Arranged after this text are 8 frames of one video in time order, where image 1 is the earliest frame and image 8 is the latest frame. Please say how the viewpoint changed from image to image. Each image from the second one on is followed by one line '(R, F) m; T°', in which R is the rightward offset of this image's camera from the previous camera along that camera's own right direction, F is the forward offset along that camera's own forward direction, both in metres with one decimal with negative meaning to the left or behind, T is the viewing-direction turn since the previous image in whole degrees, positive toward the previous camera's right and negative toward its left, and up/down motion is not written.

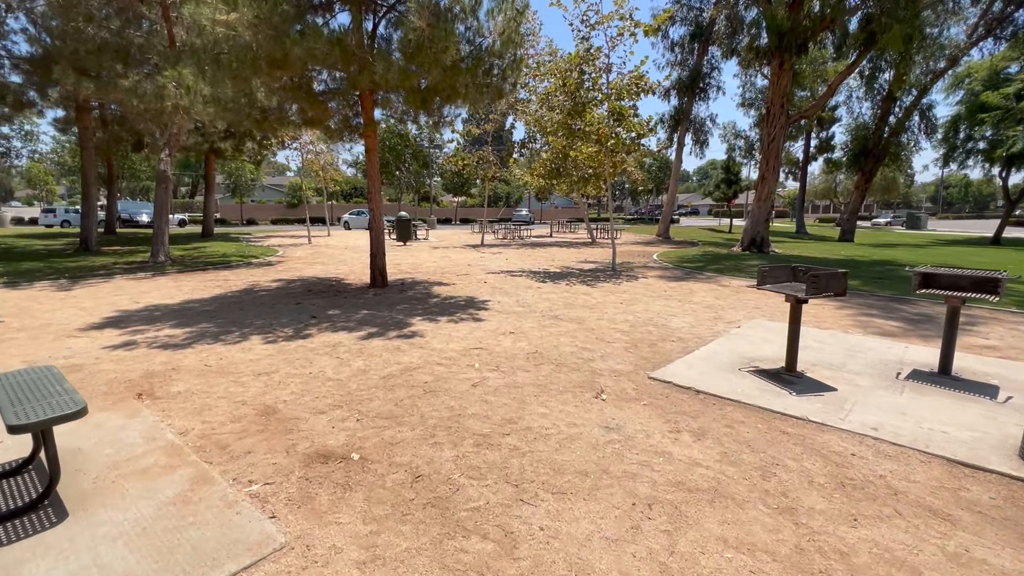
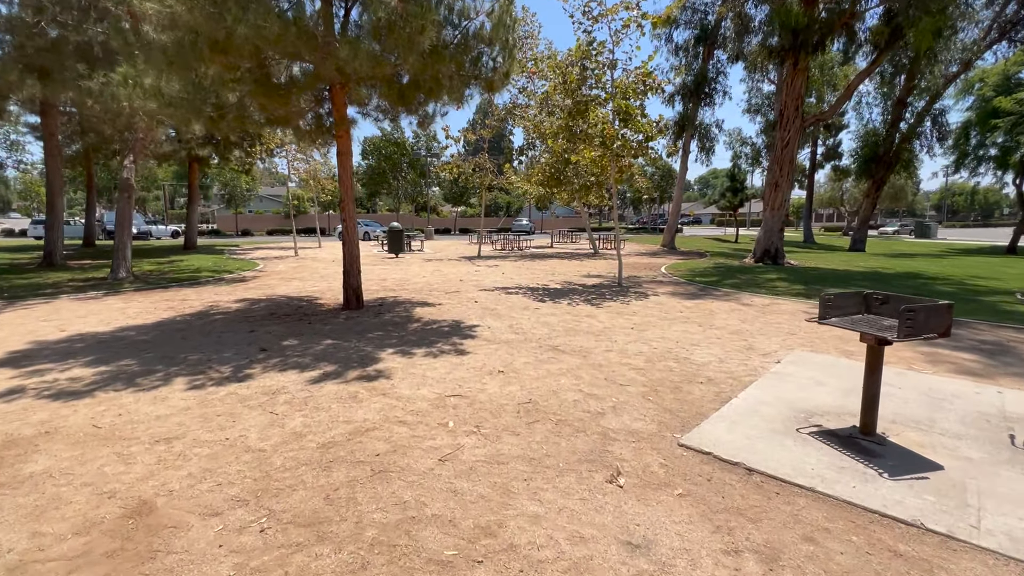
(+0.1, +1.3) m; 0°
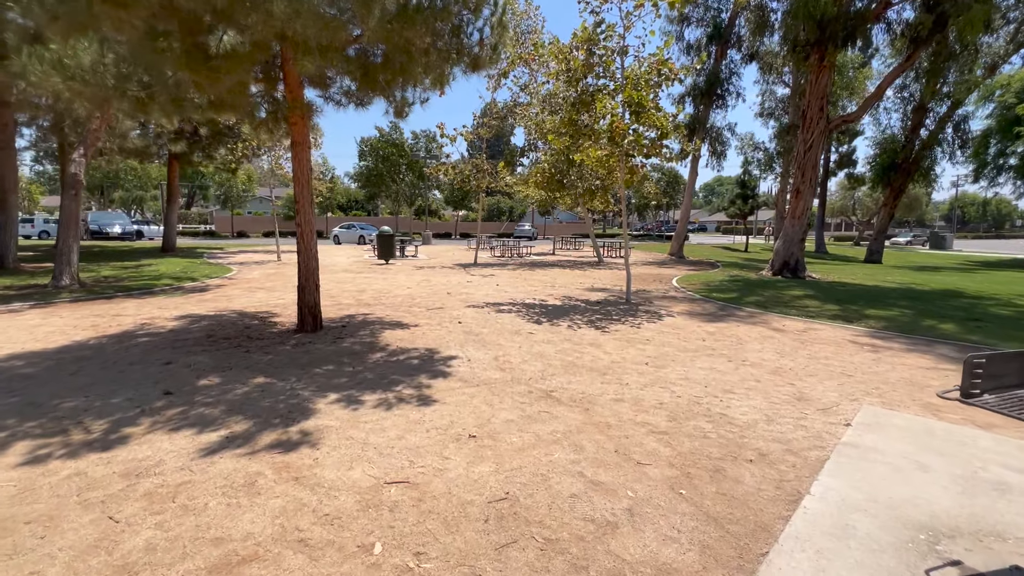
(+0.2, +1.5) m; 0°
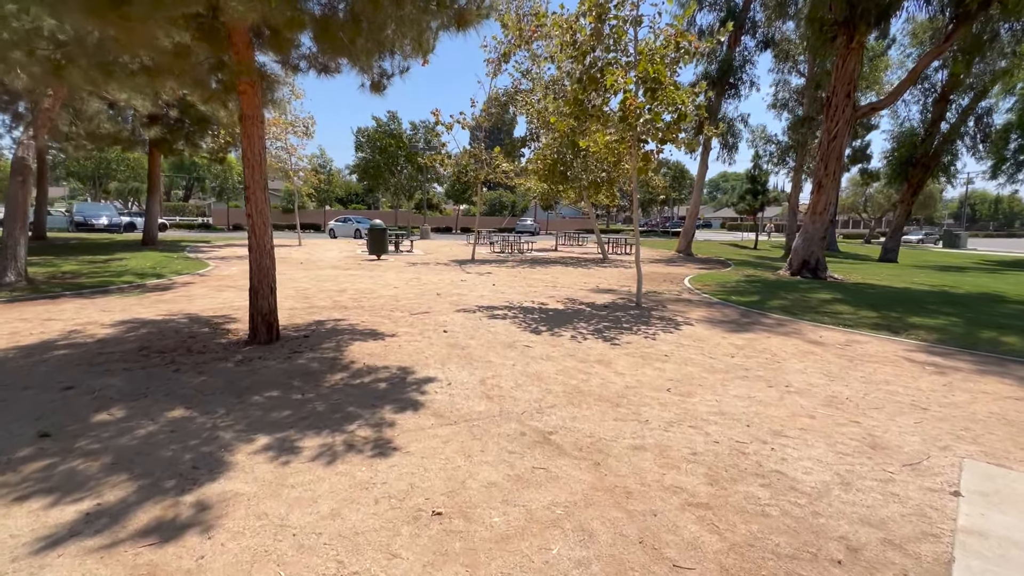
(+0.1, +1.2) m; 0°
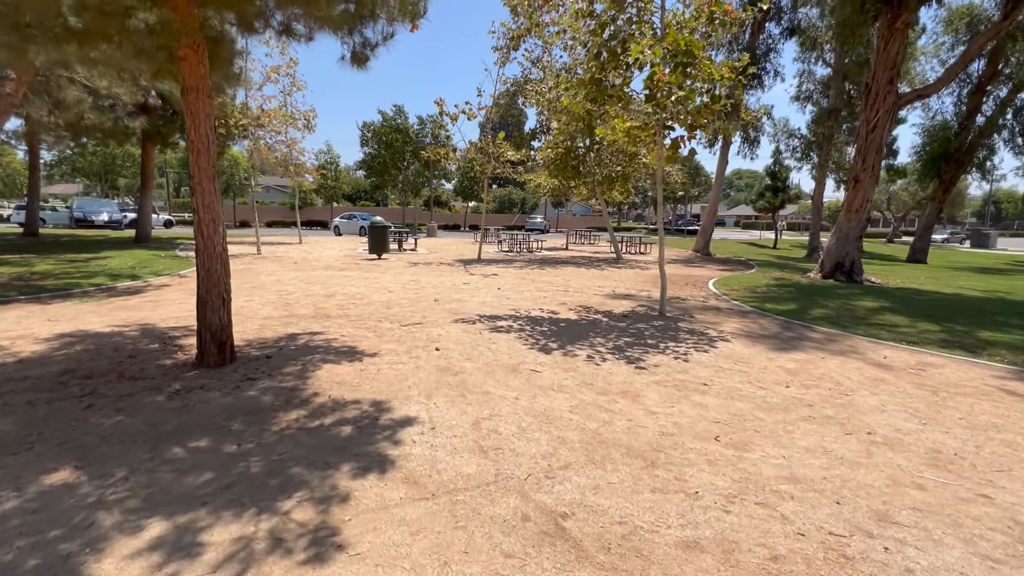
(+0.1, +1.2) m; -1°
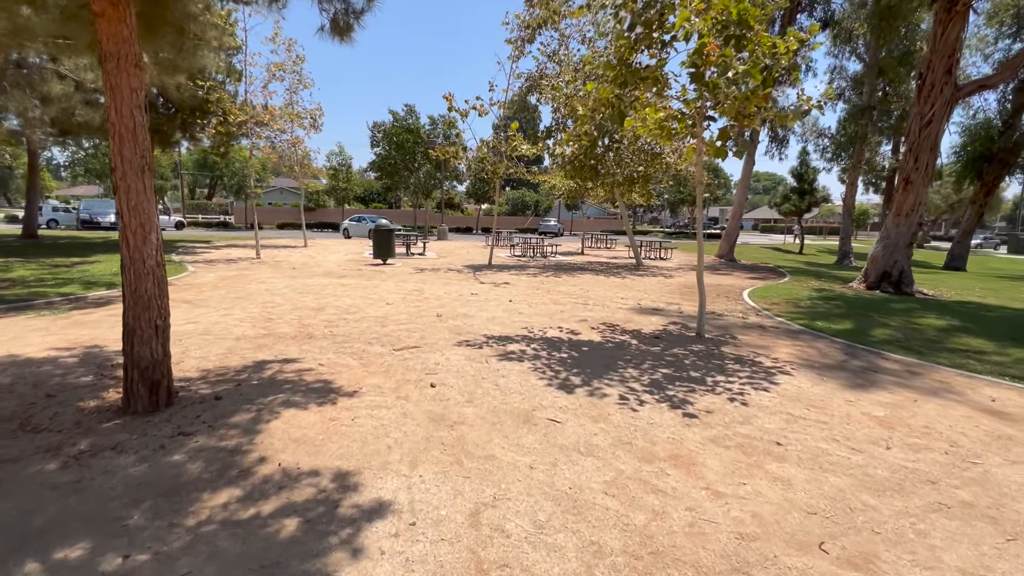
(0.0, +1.2) m; -2°
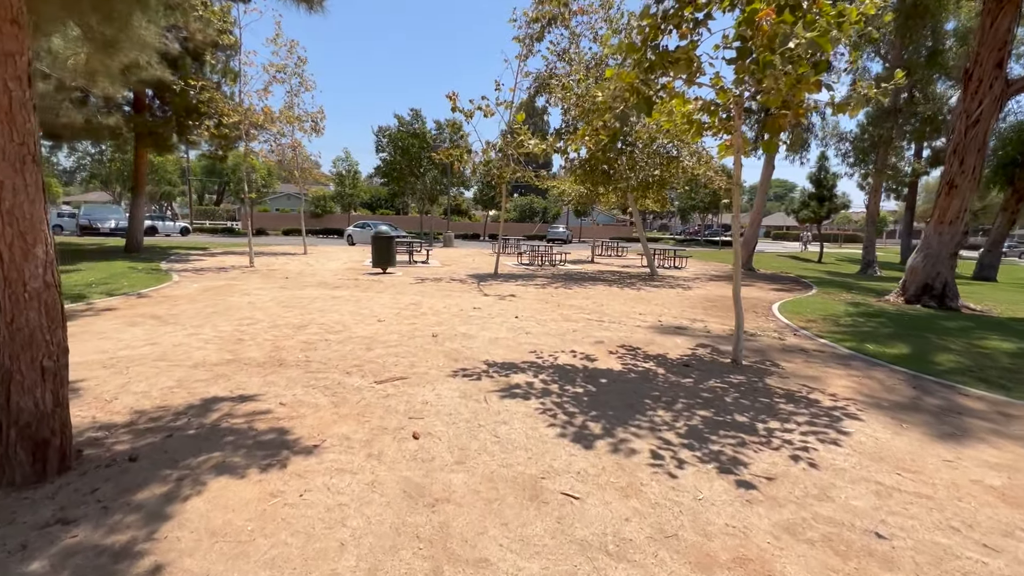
(0.0, +1.0) m; -1°
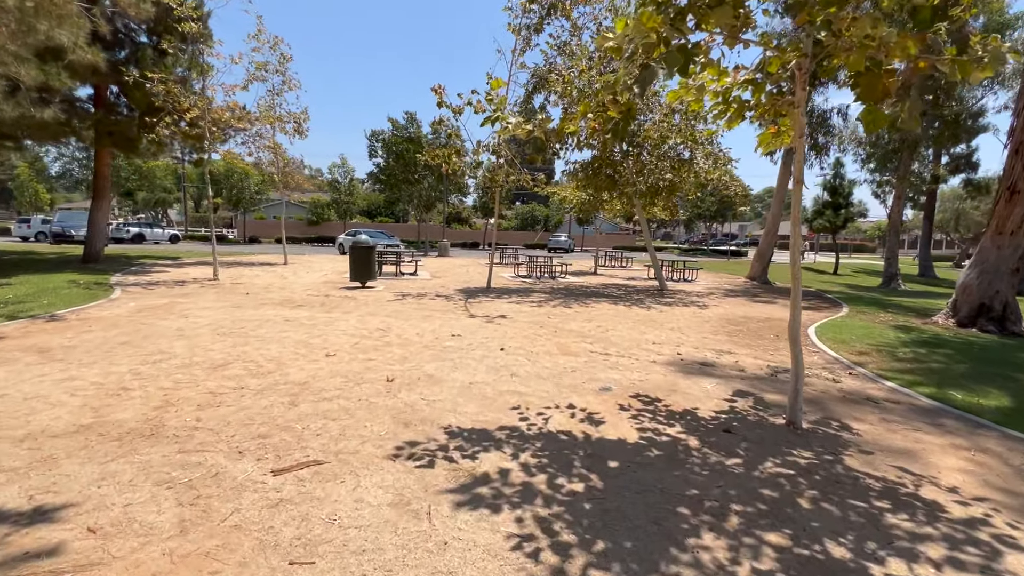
(+0.3, +1.7) m; 0°
